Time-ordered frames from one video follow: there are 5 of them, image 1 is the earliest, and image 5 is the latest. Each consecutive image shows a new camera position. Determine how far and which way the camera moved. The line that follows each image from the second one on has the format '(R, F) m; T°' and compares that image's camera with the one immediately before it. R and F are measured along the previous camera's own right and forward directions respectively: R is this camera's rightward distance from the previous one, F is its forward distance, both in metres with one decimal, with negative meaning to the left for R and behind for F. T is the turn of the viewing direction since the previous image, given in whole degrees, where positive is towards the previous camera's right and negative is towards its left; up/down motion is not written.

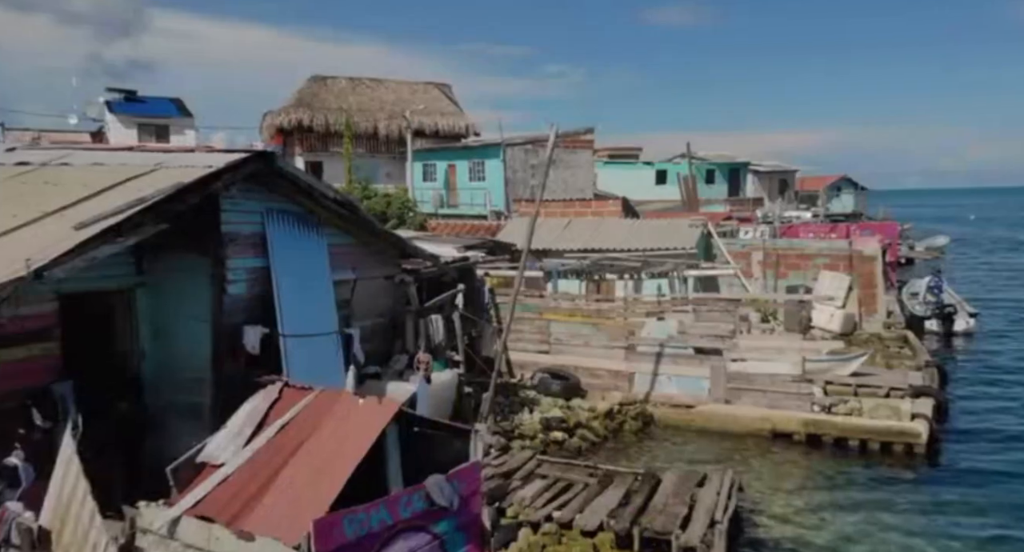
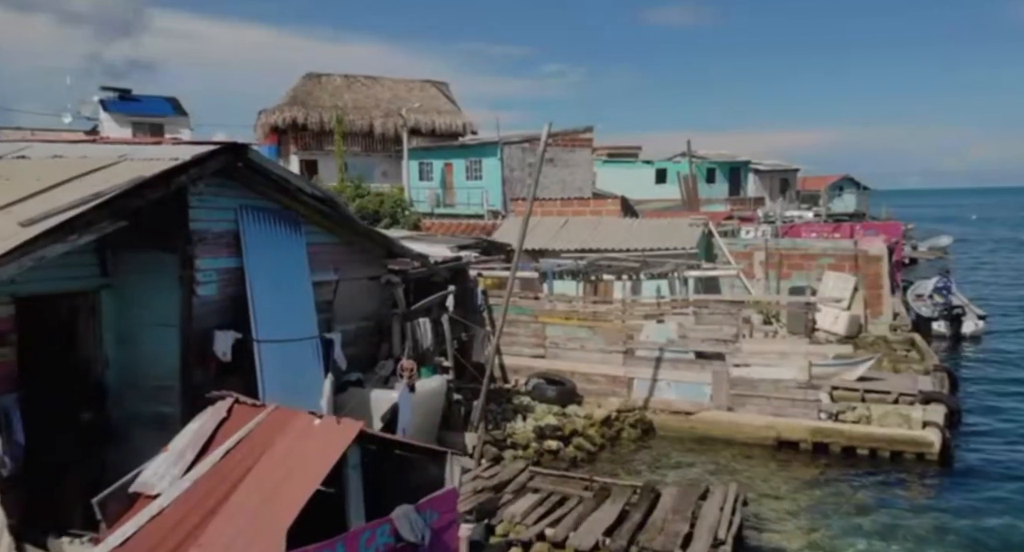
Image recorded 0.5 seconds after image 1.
(+0.1, +0.7) m; 0°
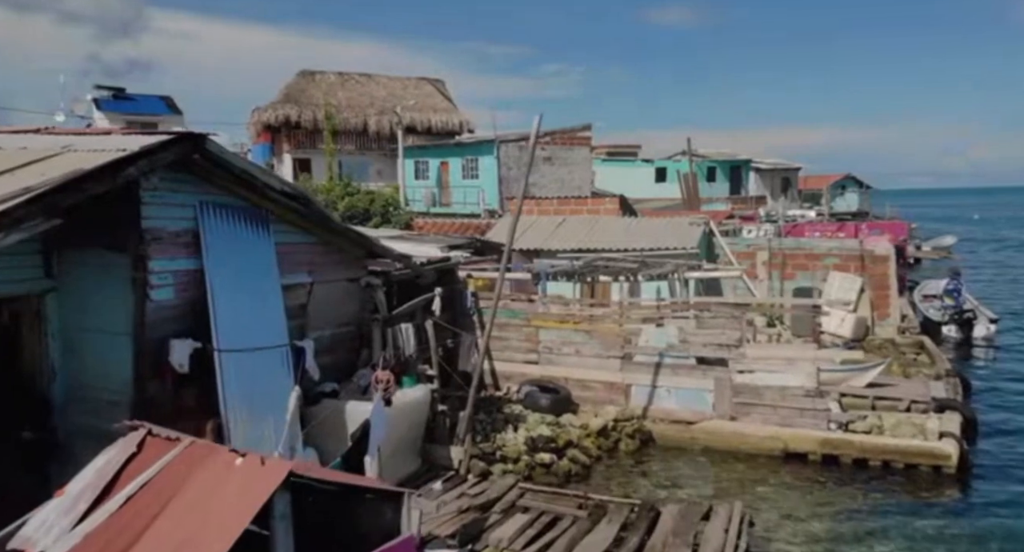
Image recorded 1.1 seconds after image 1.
(+0.2, +0.9) m; 0°
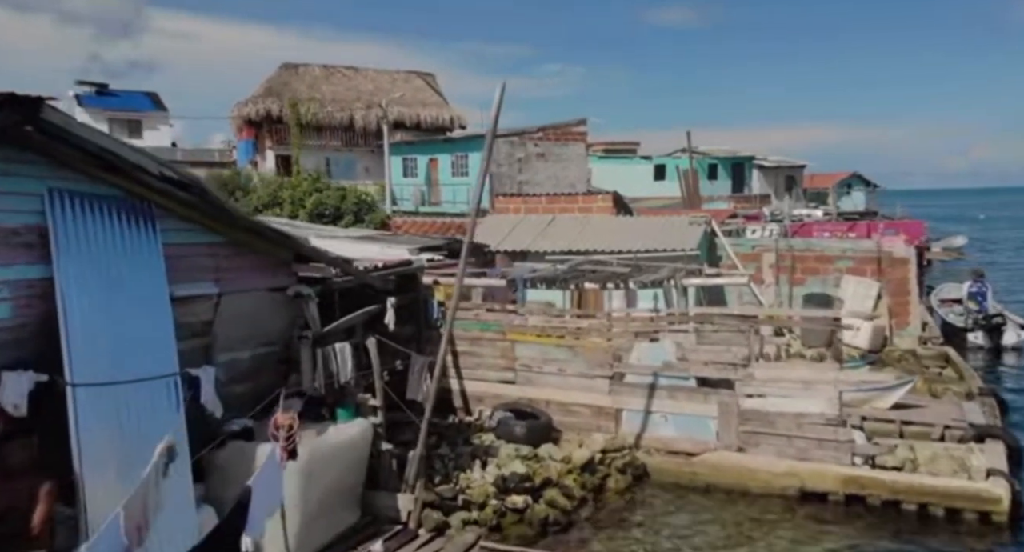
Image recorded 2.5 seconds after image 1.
(+0.5, +2.2) m; 0°
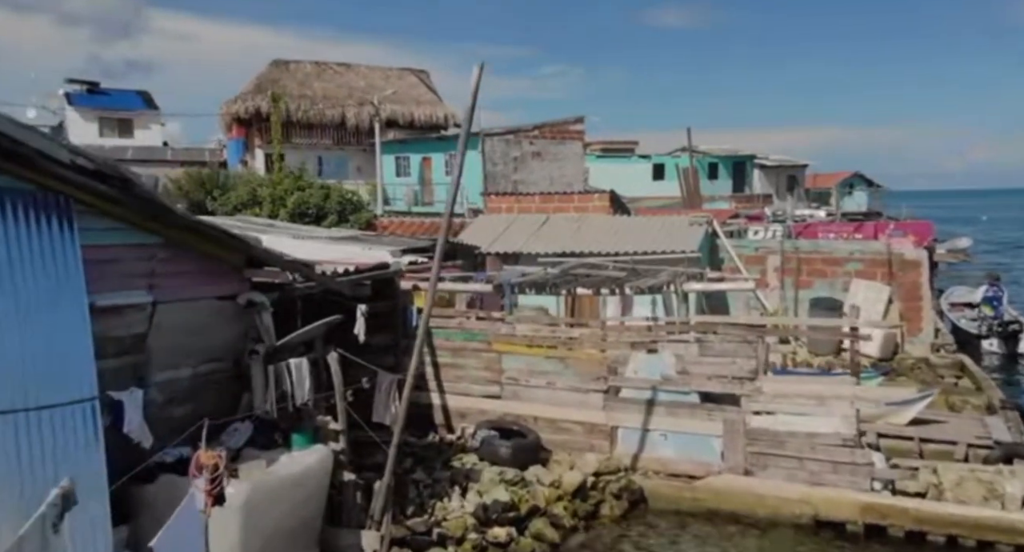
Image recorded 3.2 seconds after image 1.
(+0.2, +1.2) m; 0°
